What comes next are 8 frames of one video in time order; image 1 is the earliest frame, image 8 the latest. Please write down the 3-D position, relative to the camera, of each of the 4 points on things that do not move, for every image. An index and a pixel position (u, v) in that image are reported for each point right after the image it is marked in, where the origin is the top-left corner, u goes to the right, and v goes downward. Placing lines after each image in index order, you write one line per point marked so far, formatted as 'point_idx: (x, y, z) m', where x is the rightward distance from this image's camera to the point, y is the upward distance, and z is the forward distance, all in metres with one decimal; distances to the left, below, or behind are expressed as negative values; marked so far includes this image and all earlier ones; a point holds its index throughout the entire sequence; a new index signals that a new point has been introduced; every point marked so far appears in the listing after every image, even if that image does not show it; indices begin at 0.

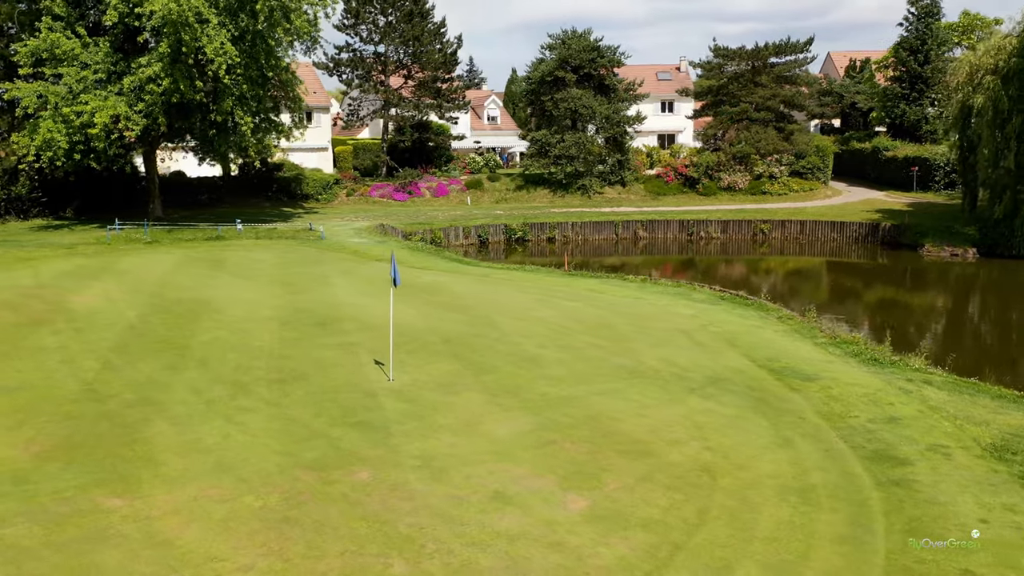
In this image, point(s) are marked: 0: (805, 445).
0: (+3.5, -1.8, +9.6) m
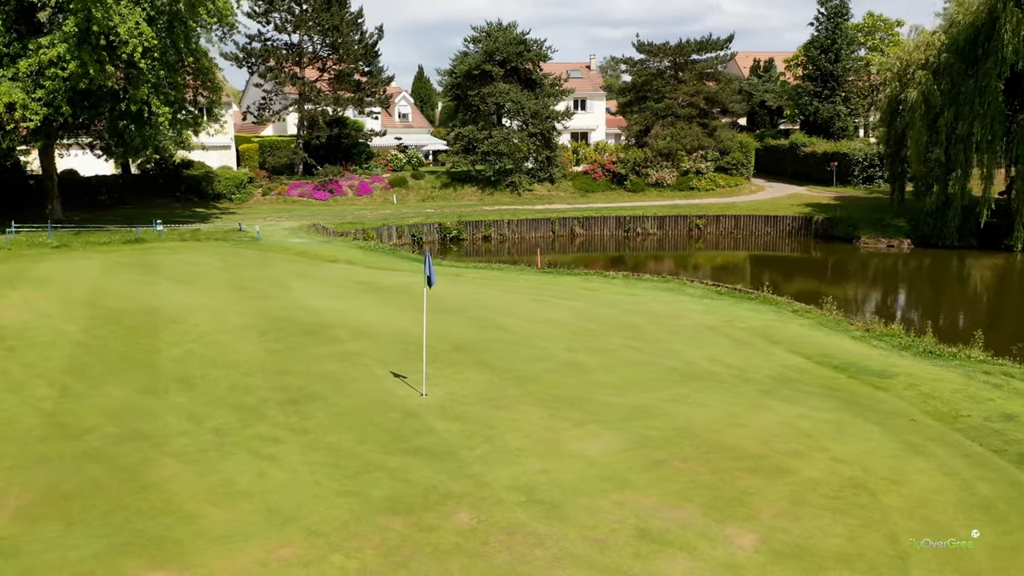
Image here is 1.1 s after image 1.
0: (+4.5, -1.7, +8.5) m
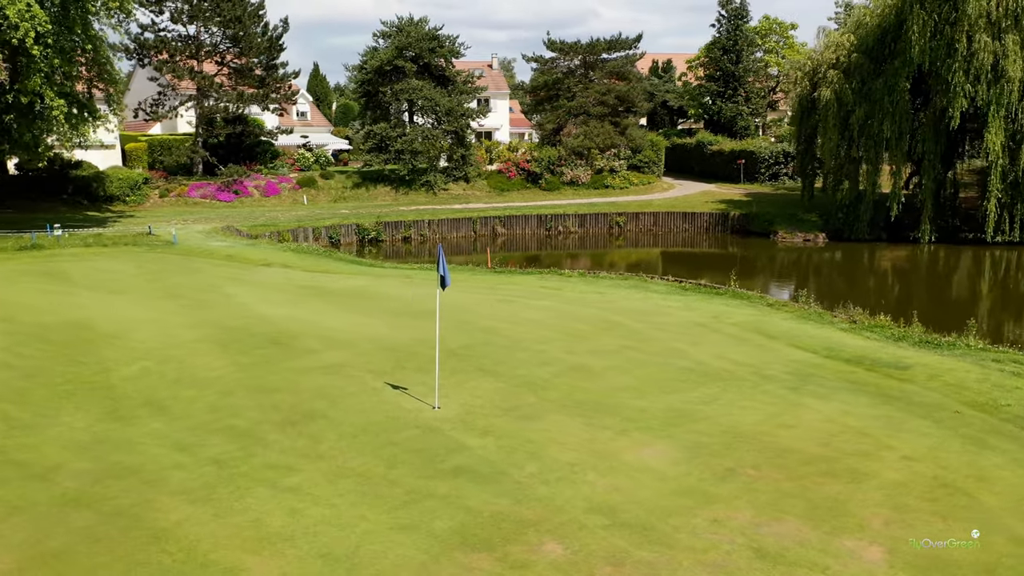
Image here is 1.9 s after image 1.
0: (+5.0, -1.6, +8.3) m
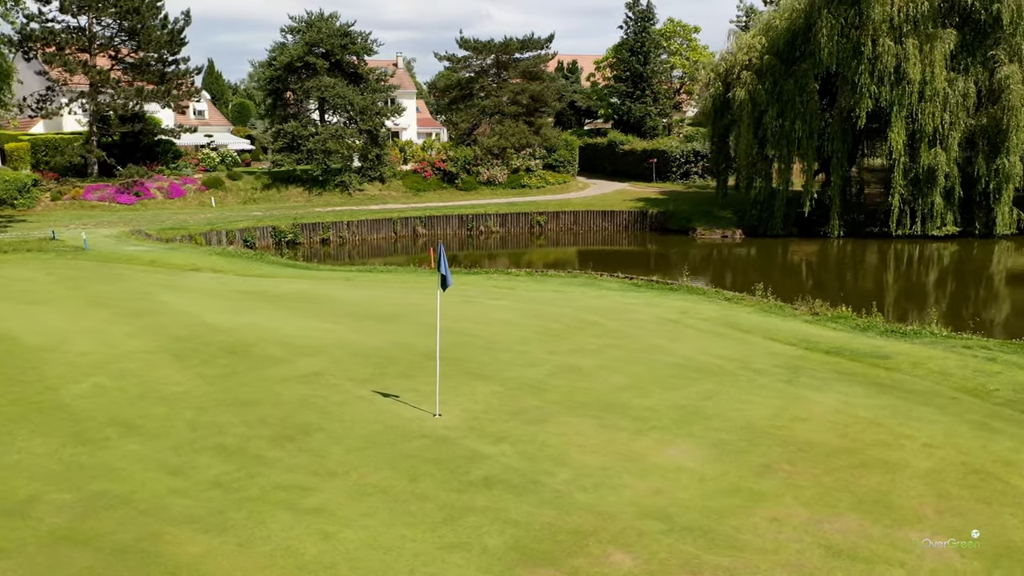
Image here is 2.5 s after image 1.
0: (+5.2, -1.4, +8.5) m
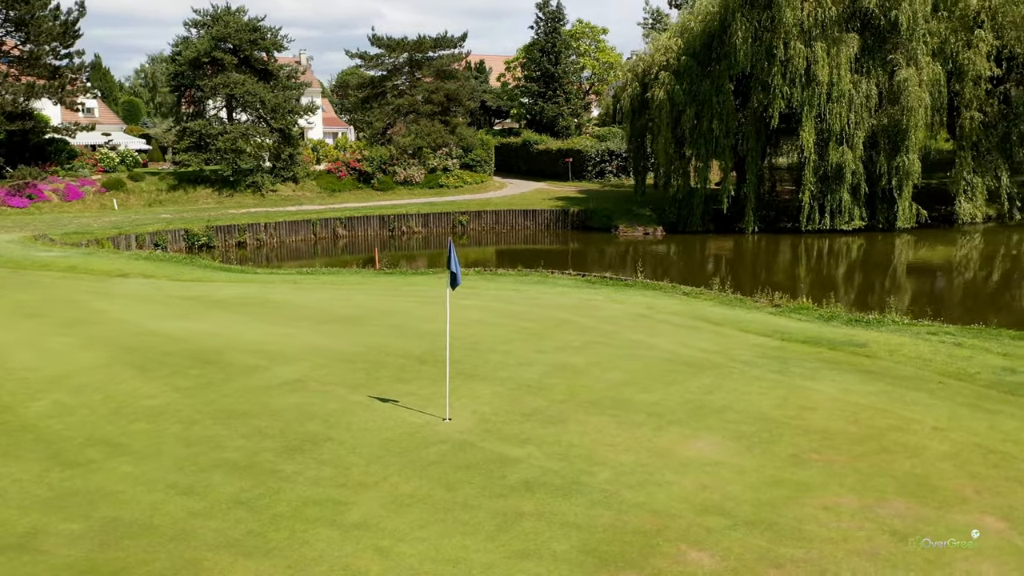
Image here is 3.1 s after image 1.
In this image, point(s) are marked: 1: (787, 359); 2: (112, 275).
0: (+5.3, -1.3, +8.9) m
1: (+3.7, -1.0, +11.1) m
2: (-8.9, +0.3, +18.1) m
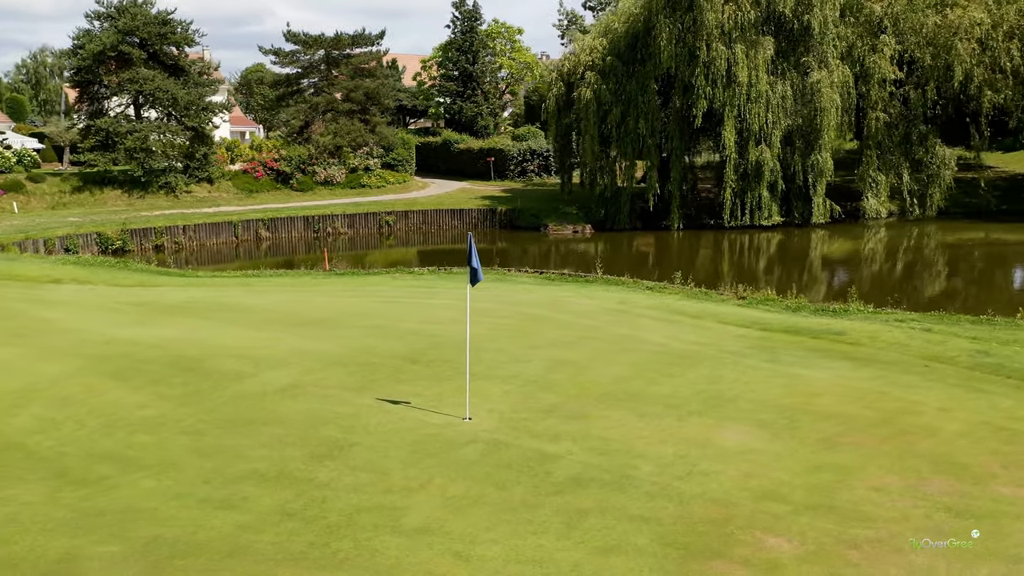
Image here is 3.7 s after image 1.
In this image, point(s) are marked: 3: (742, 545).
0: (+5.5, -1.1, +9.4) m
1: (+3.6, -0.8, +11.4) m
2: (-9.7, +0.1, +16.9) m
3: (+1.6, -1.8, +5.8) m
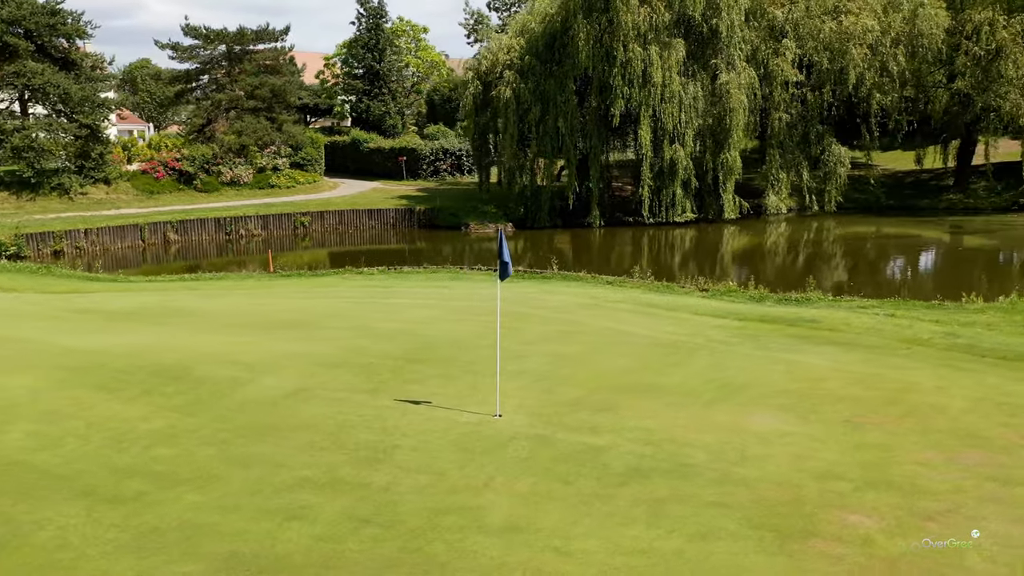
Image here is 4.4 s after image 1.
0: (+5.7, -0.9, +10.1) m
1: (+3.5, -0.7, +11.8) m
2: (-10.5, 0.0, +15.5) m
3: (+2.3, -1.7, +6.0) m
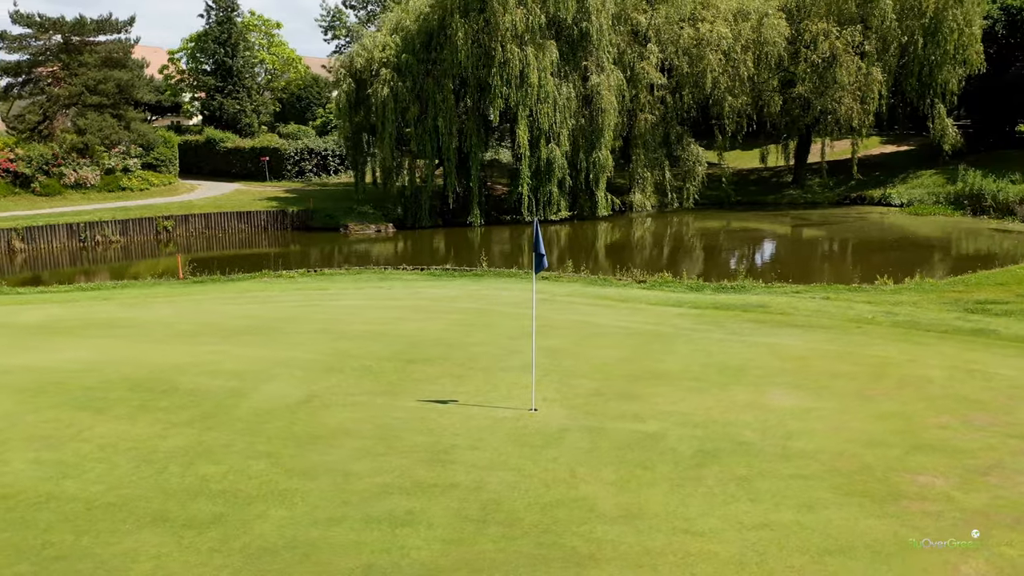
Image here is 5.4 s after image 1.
0: (+5.6, -0.7, +11.1) m
1: (+3.2, -0.5, +12.4) m
2: (-11.3, -0.3, +13.3) m
3: (+3.1, -1.6, +6.5) m
